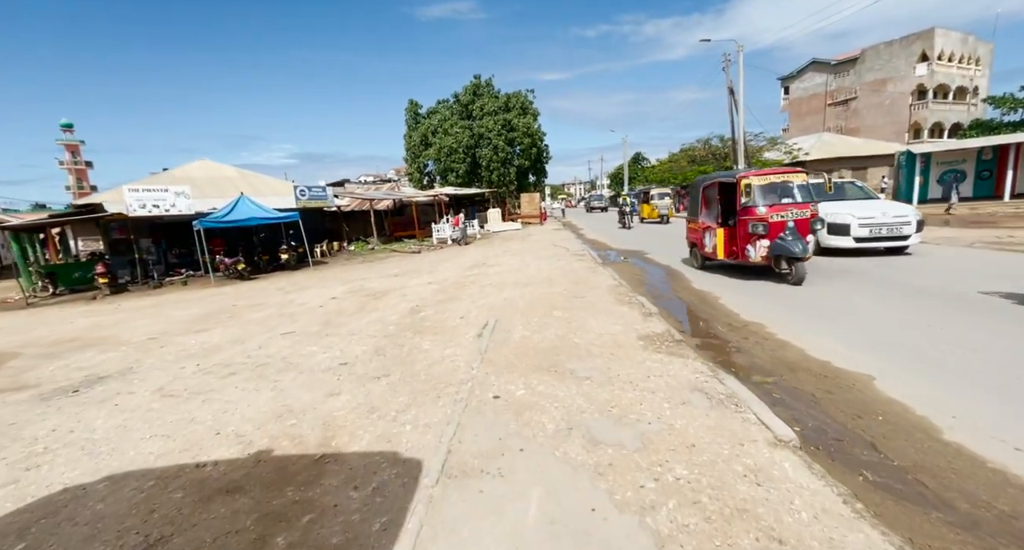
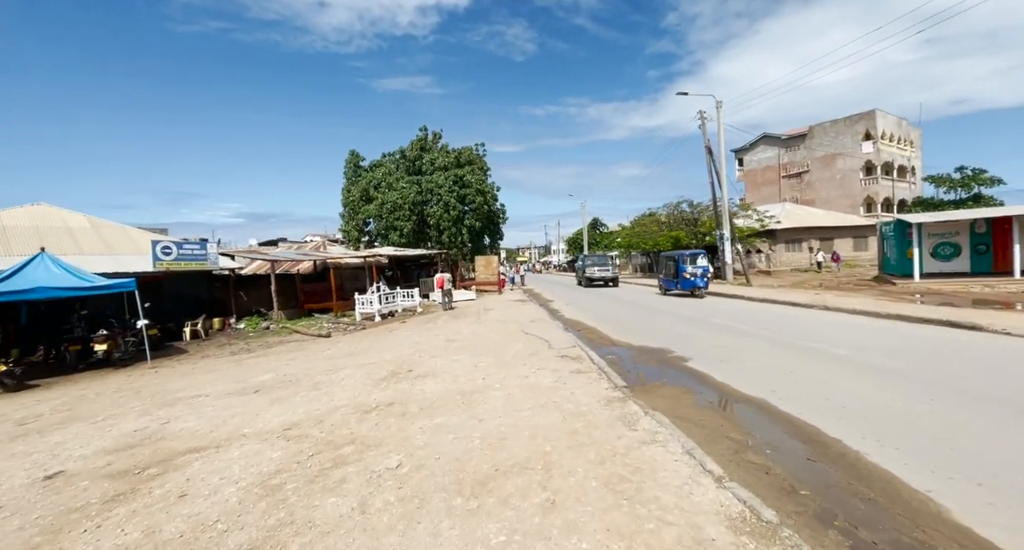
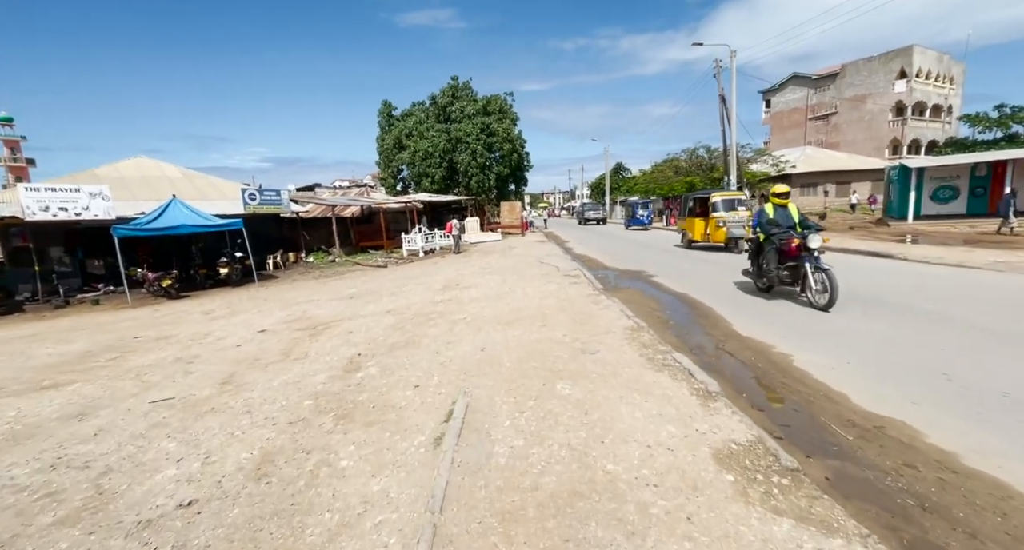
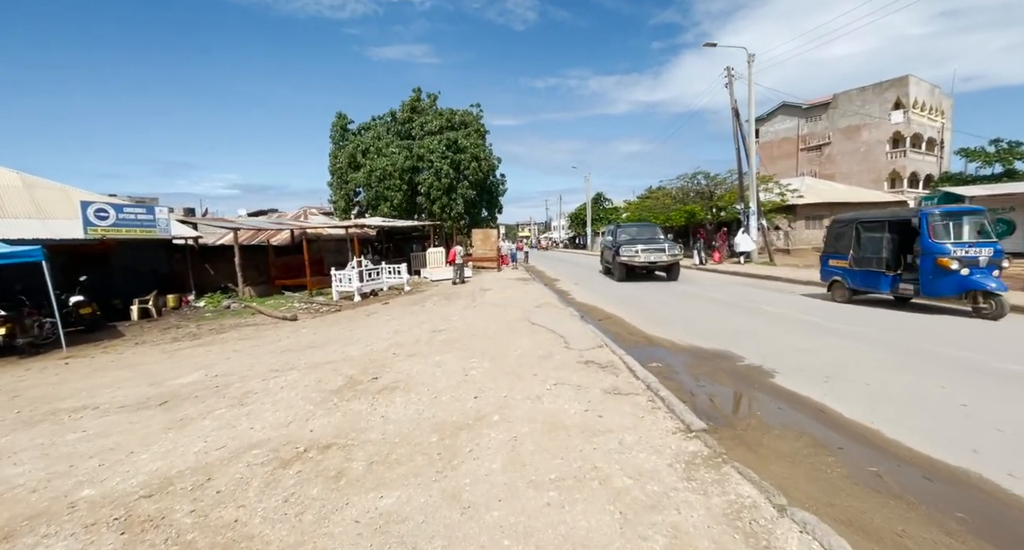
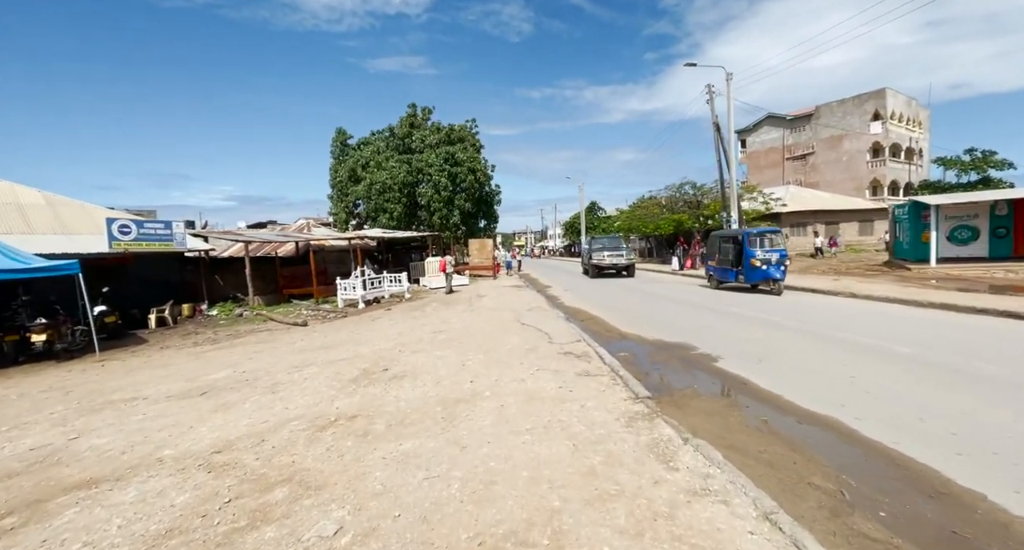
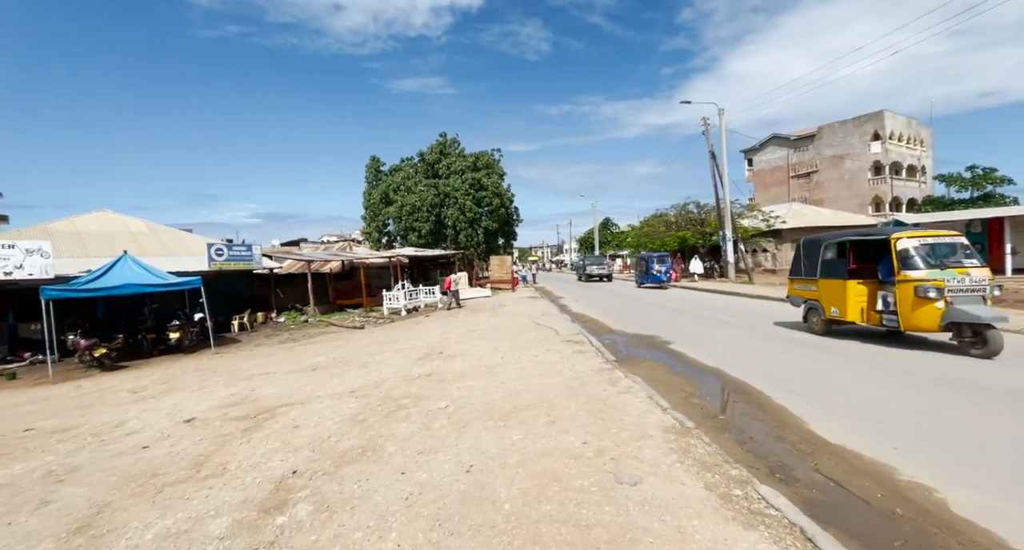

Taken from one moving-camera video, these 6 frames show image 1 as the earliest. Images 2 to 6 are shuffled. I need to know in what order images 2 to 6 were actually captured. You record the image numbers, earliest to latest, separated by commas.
3, 6, 2, 5, 4
